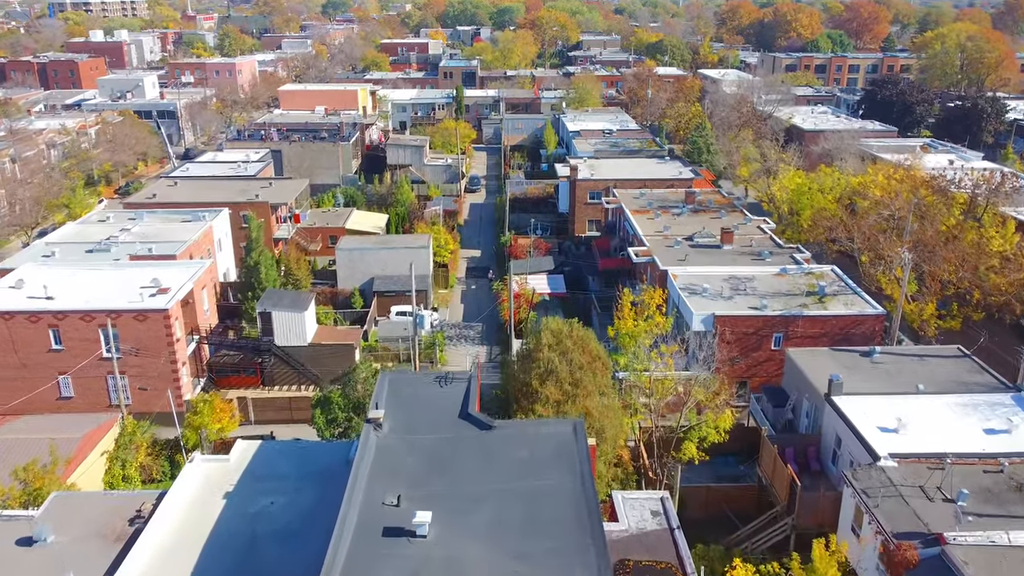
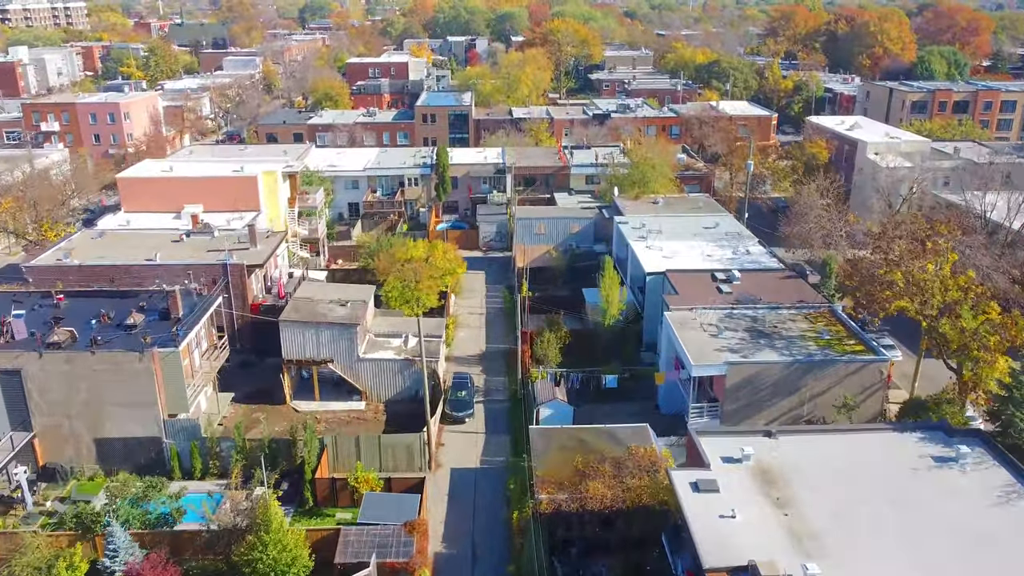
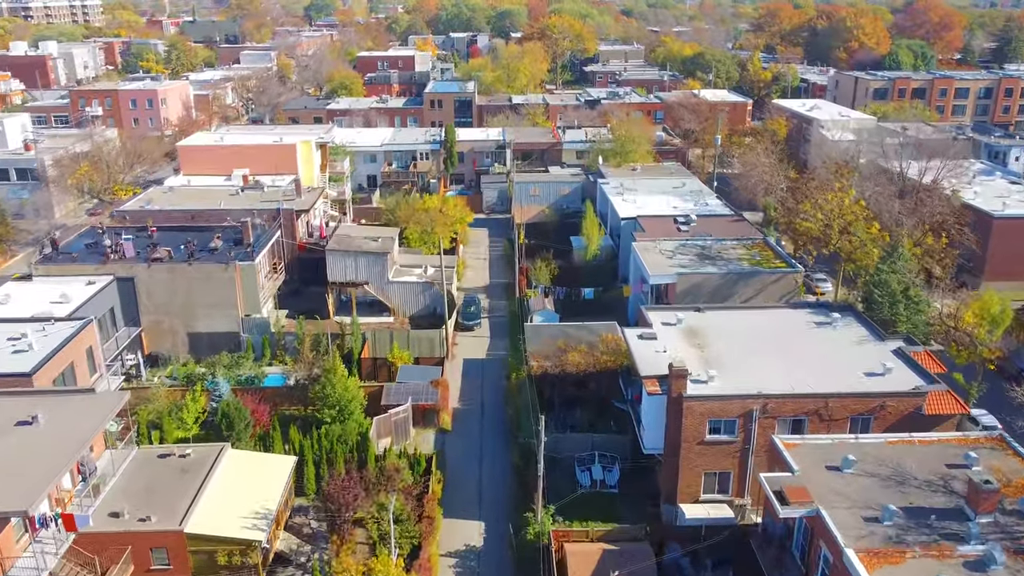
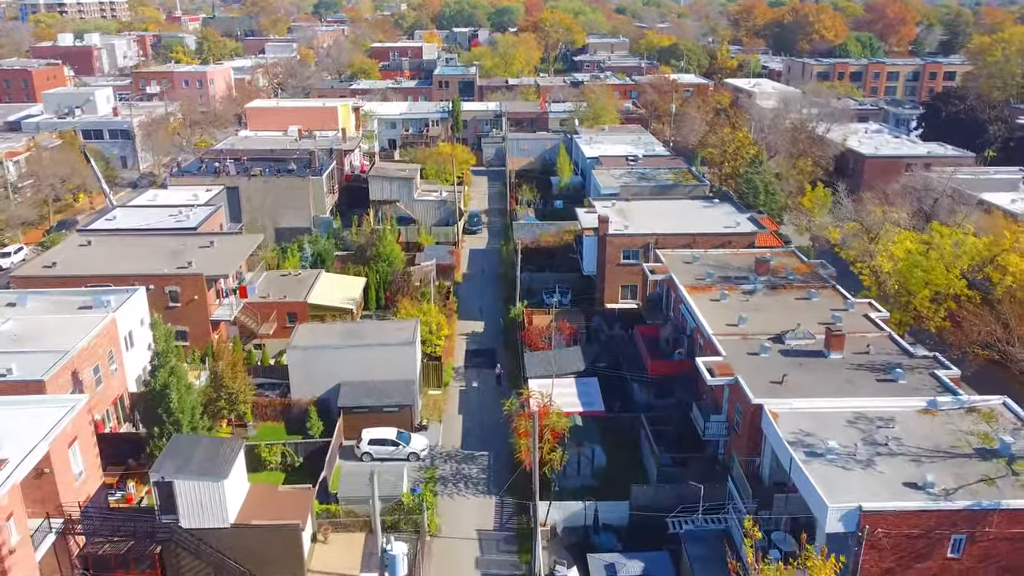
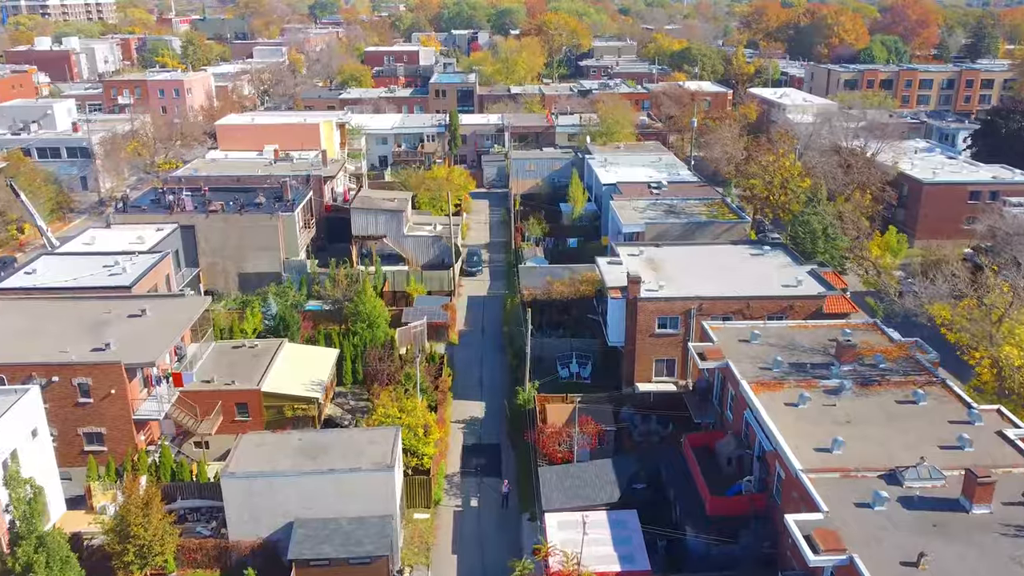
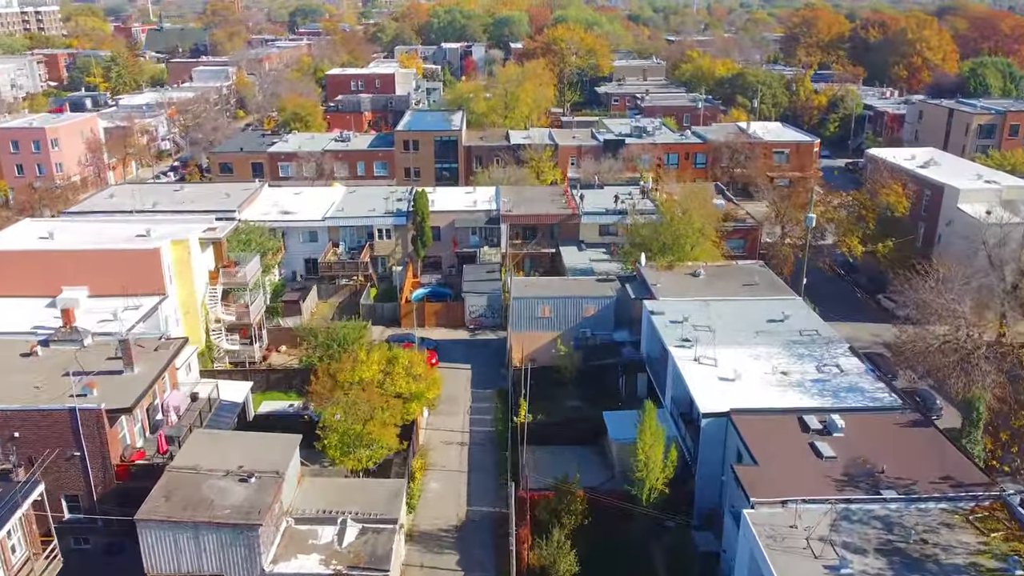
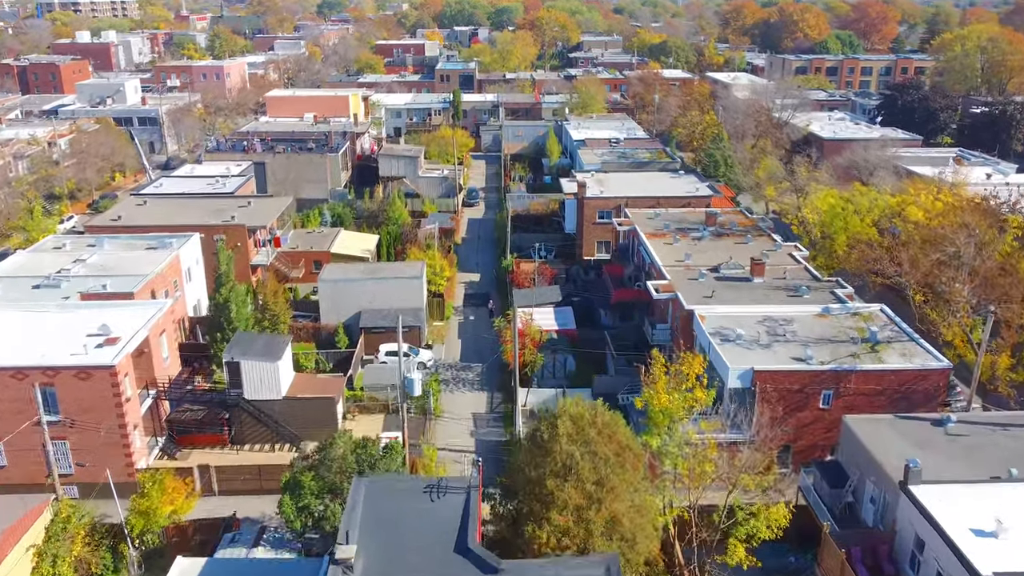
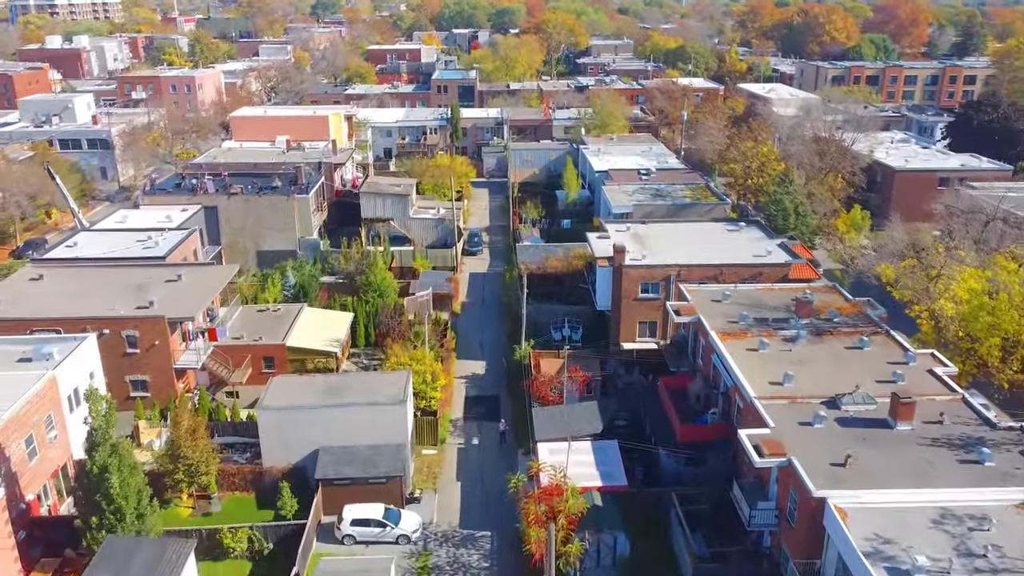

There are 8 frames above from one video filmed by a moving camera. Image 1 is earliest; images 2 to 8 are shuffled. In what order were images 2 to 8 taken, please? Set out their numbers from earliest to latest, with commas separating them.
7, 4, 8, 5, 3, 2, 6
